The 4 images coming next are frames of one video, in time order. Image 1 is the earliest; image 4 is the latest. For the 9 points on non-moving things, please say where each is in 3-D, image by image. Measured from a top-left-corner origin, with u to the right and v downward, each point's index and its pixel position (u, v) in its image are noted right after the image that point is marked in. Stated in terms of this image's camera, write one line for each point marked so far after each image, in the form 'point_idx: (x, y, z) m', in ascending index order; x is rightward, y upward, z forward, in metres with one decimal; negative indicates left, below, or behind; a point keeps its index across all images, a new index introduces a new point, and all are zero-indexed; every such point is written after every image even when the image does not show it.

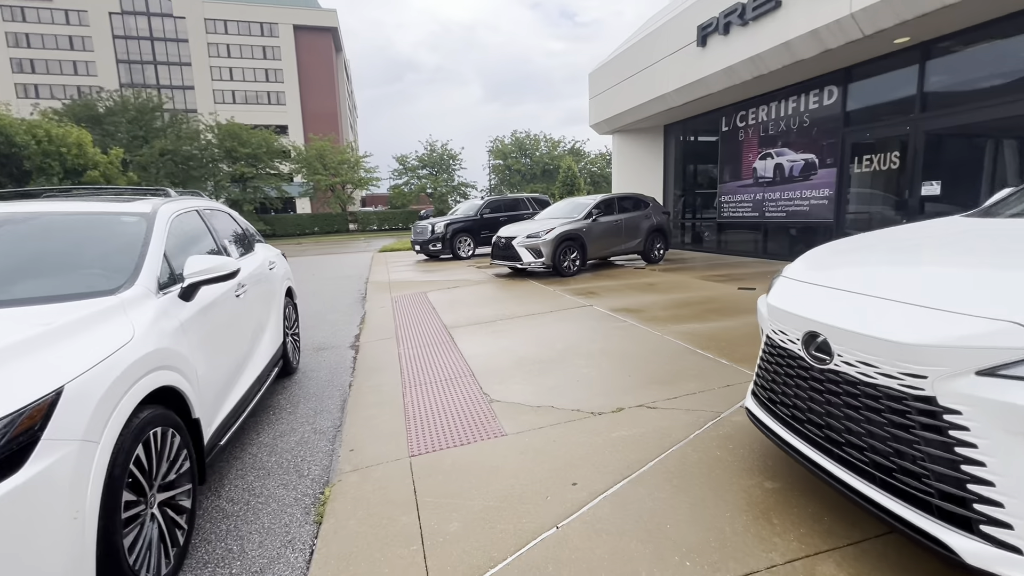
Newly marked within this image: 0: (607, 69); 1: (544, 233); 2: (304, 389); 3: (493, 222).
0: (+3.3, +7.7, +16.6) m
1: (+0.7, +1.2, +10.4) m
2: (-2.2, -1.0, +4.9) m
3: (-0.7, +2.3, +16.2) m
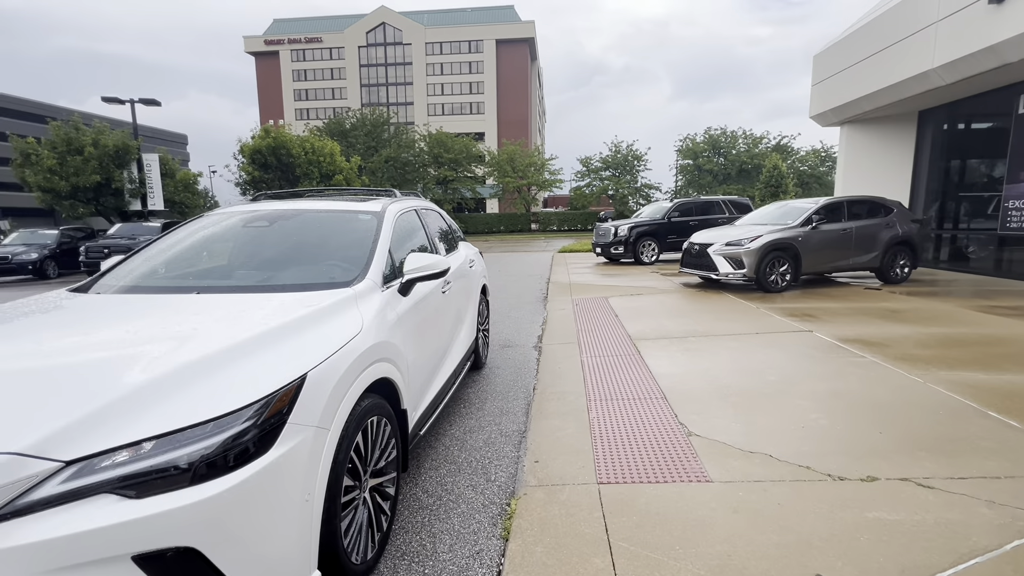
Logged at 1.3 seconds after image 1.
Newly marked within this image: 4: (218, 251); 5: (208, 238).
0: (+9.7, +7.1, +13.9) m
1: (+4.6, +0.9, +9.1) m
2: (-0.2, -1.0, +5.0) m
3: (+5.4, +2.0, +15.0) m
4: (-2.0, +0.2, +3.2) m
5: (-2.1, +0.3, +3.3) m
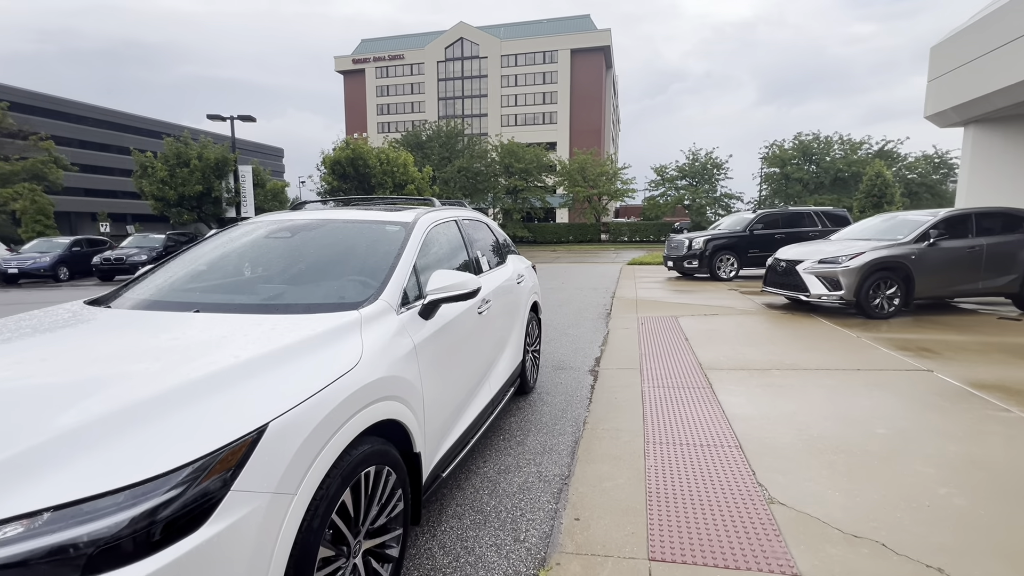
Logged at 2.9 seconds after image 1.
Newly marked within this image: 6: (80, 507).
0: (+11.6, +6.4, +12.0) m
1: (+5.6, +0.5, +7.9) m
2: (+0.2, -1.2, +4.5) m
3: (+7.3, +1.4, +13.6) m
4: (-1.7, +0.2, +3.0) m
5: (-1.9, +0.3, +3.1) m
6: (-1.1, -0.6, +1.2) m
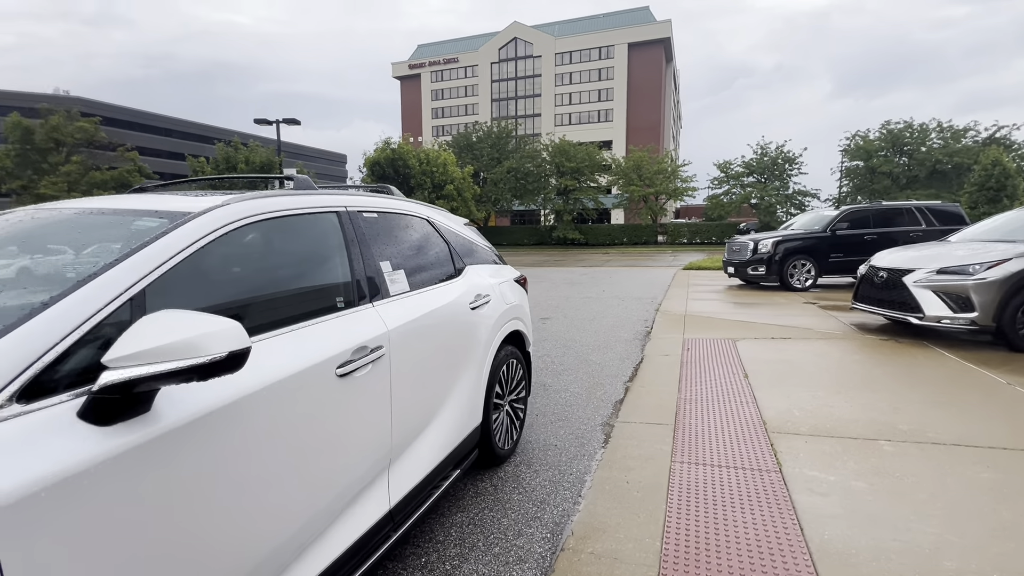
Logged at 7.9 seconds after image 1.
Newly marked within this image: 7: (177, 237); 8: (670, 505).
0: (+12.2, +6.1, +9.1) m
1: (+5.7, +0.3, +5.7) m
2: (-0.1, -1.4, +3.0) m
3: (+8.1, +1.1, +11.2) m
4: (-2.2, 0.0, +1.7) m
5: (-2.3, +0.1, +1.8) m
6: (-1.8, -0.7, -0.2) m
7: (-1.1, +0.2, +1.6) m
8: (+1.0, -1.3, +2.9) m
